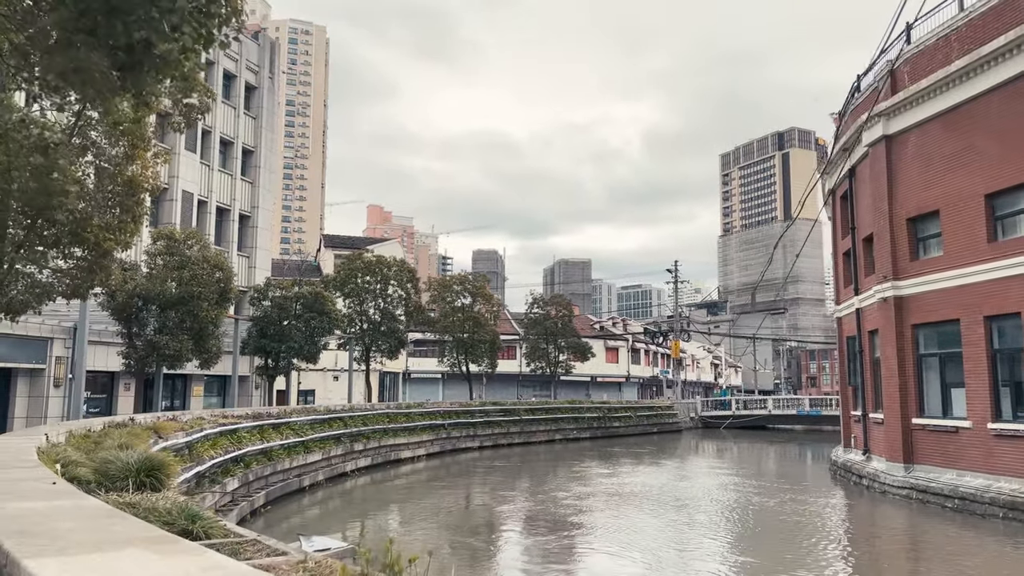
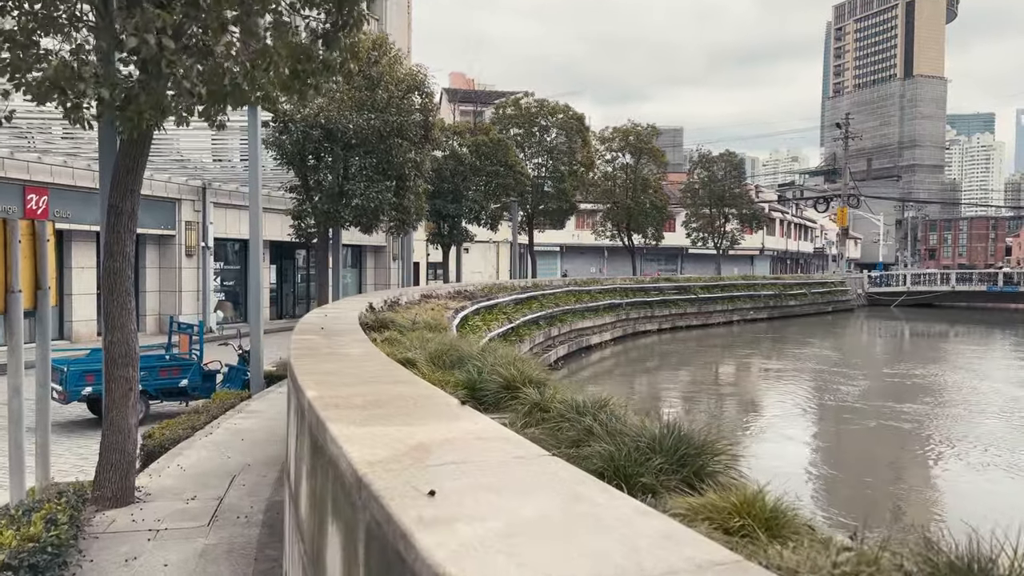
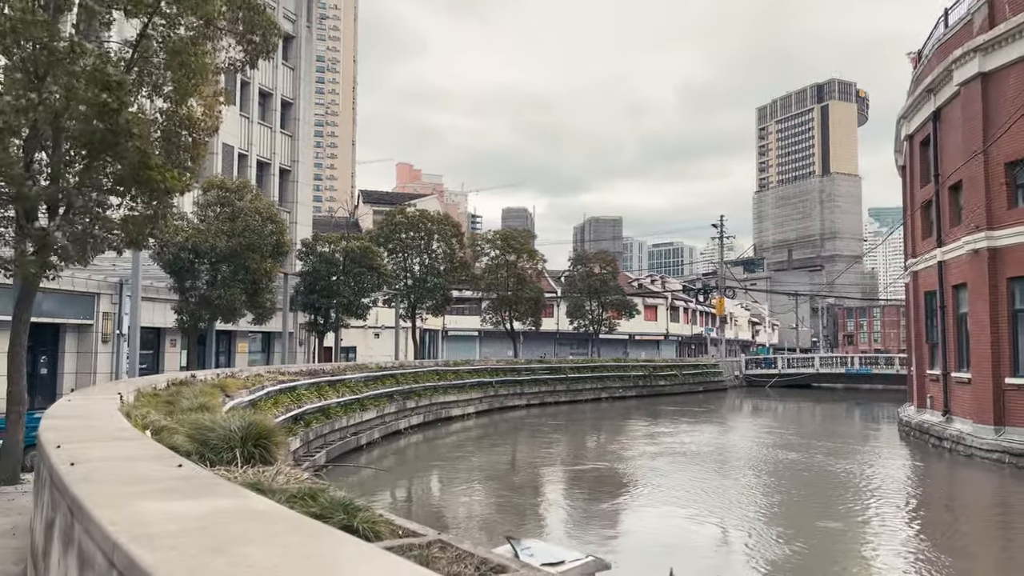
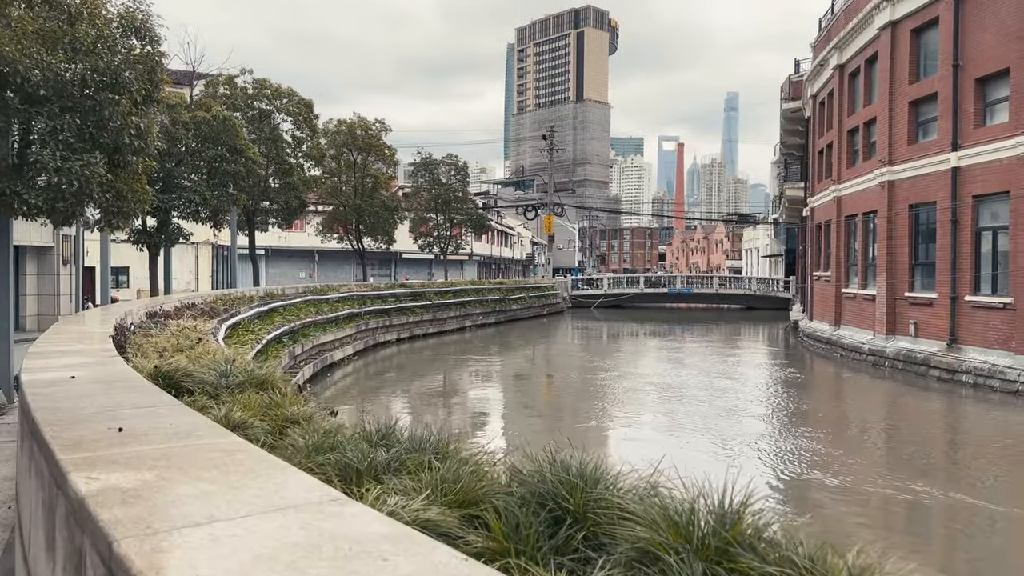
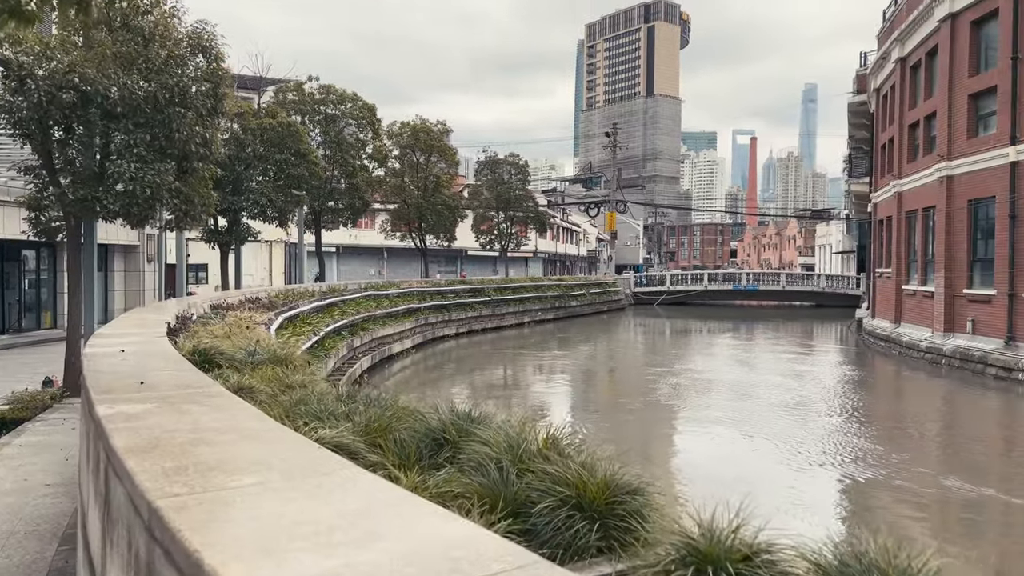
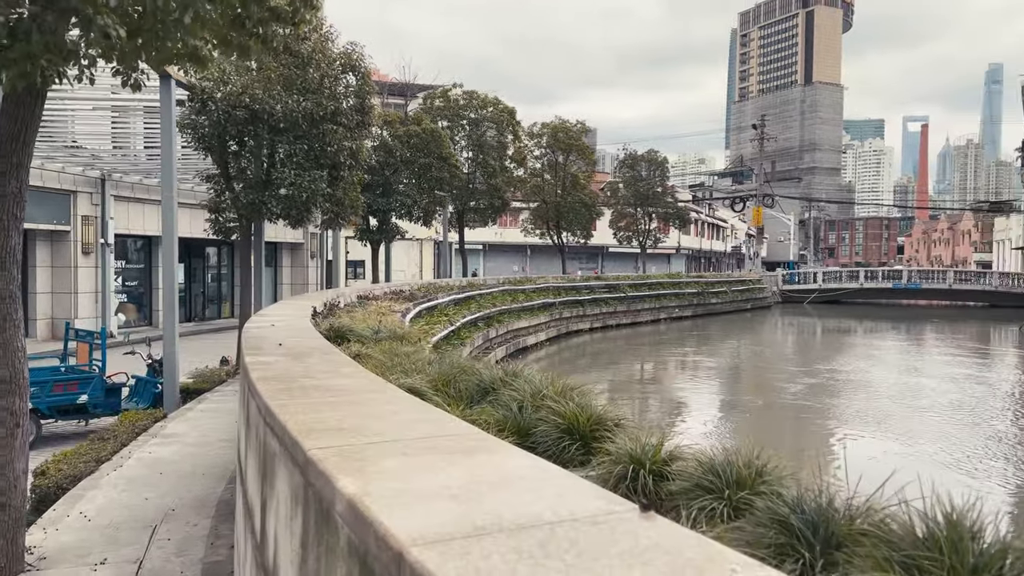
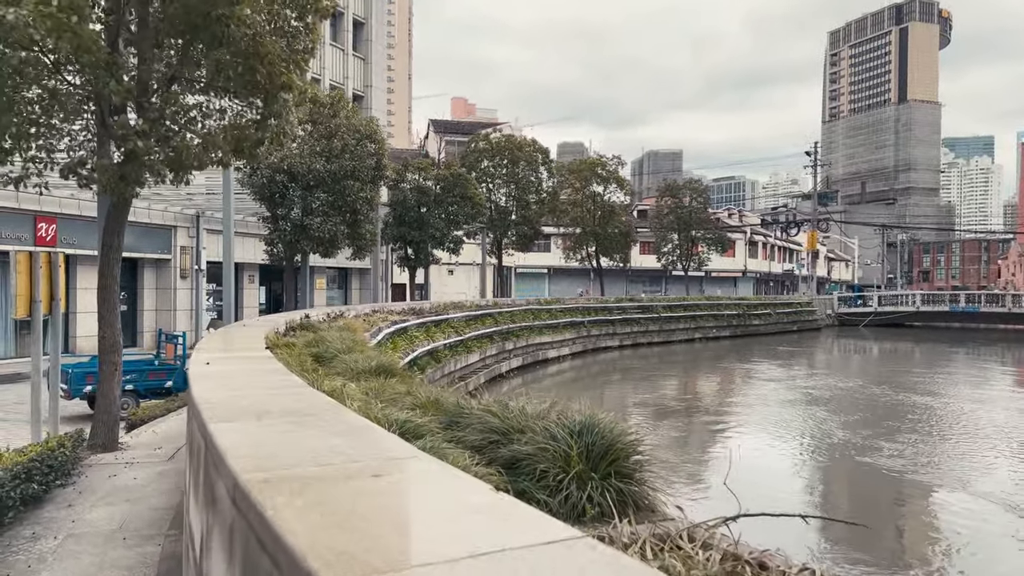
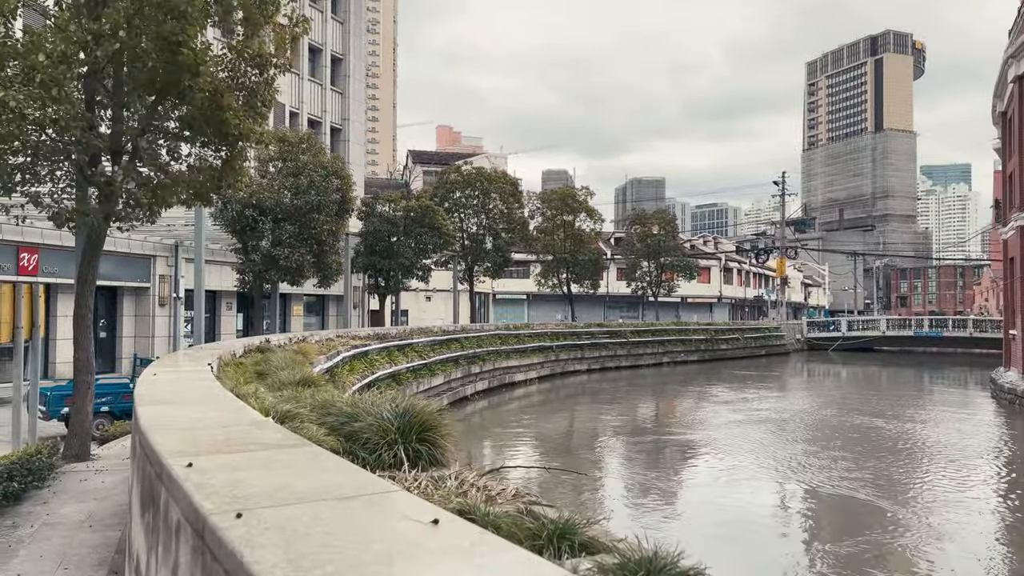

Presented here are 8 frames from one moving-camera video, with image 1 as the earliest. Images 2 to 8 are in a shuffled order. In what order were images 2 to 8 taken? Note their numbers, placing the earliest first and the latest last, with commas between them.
3, 8, 7, 2, 6, 5, 4
